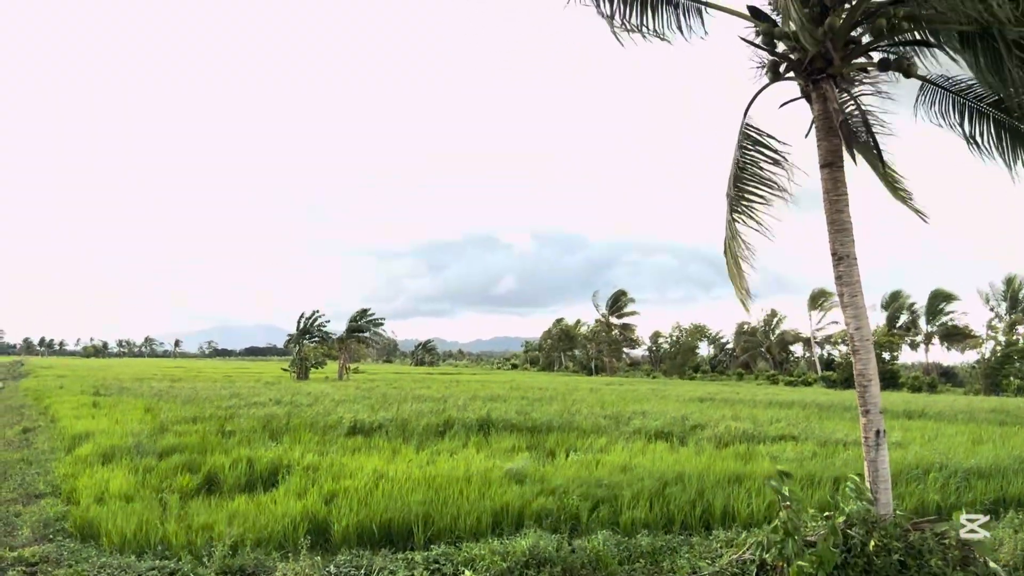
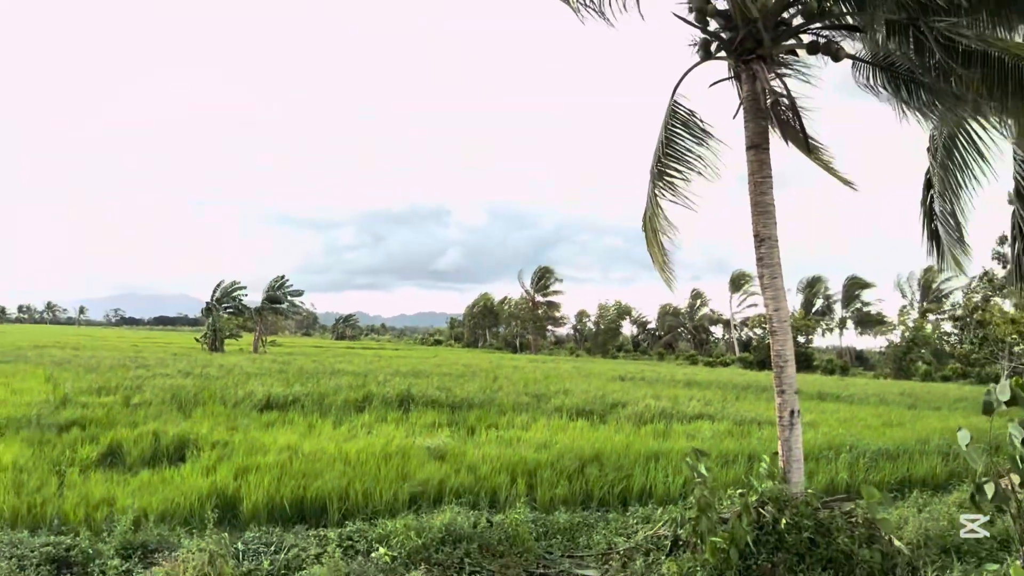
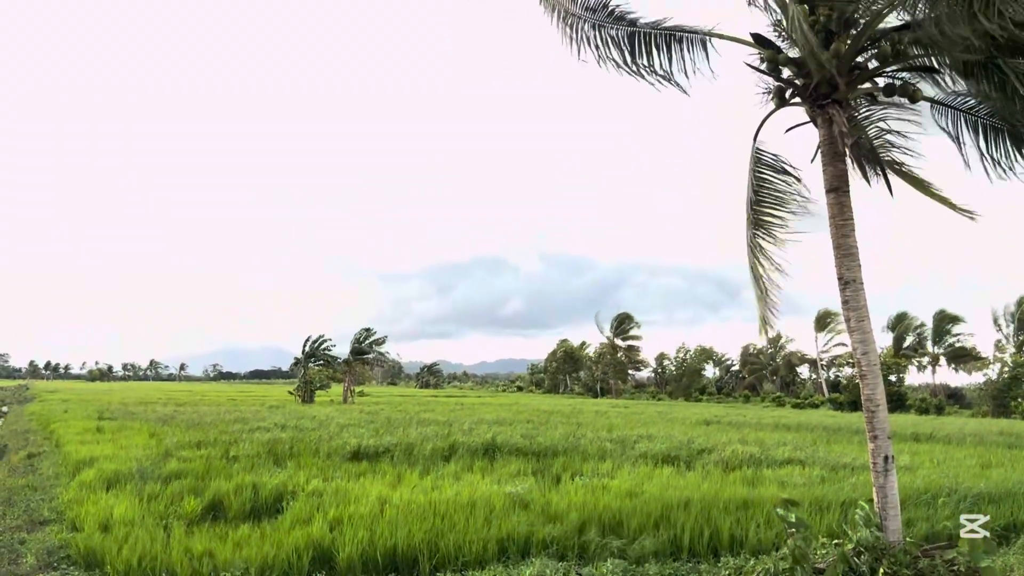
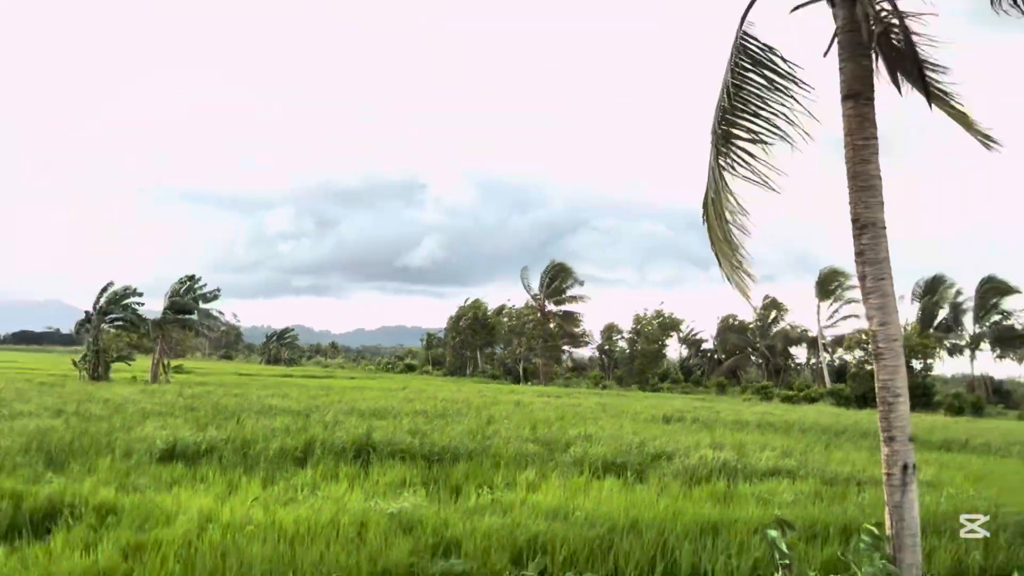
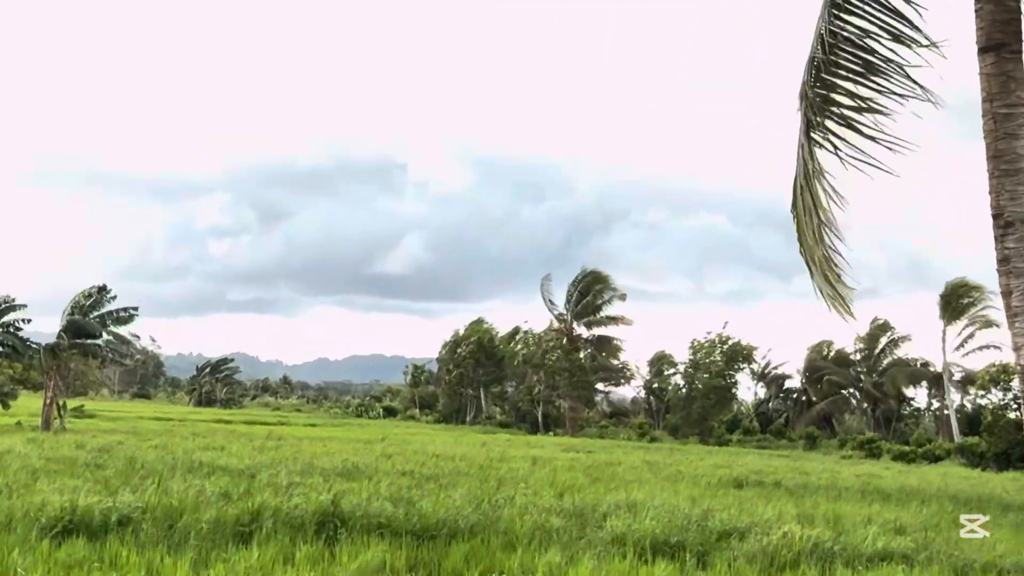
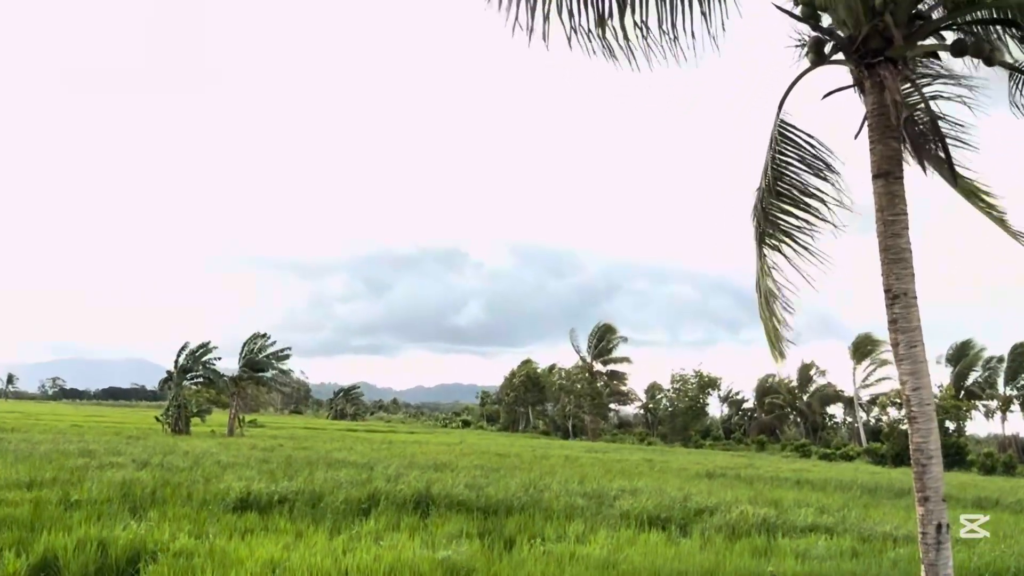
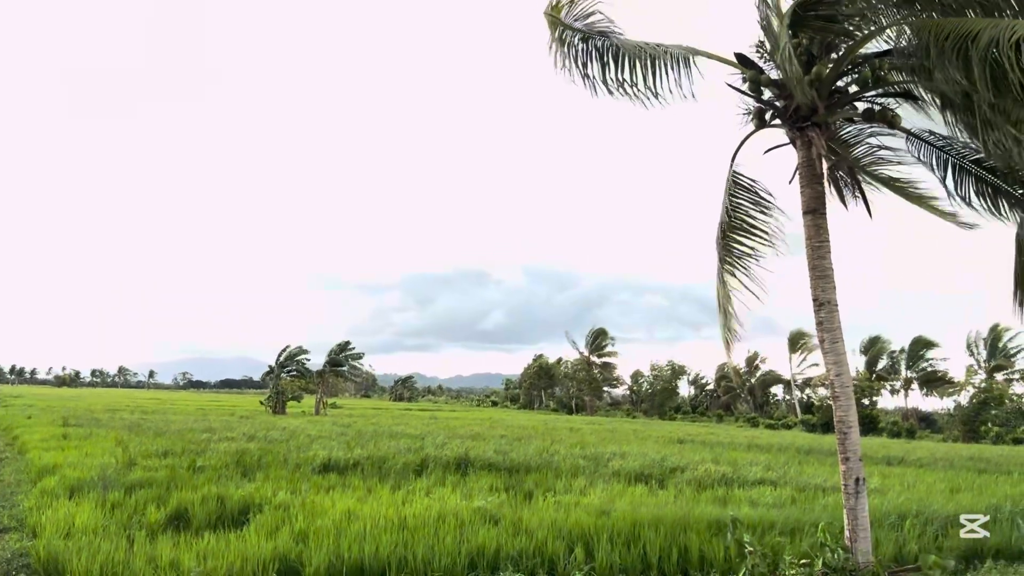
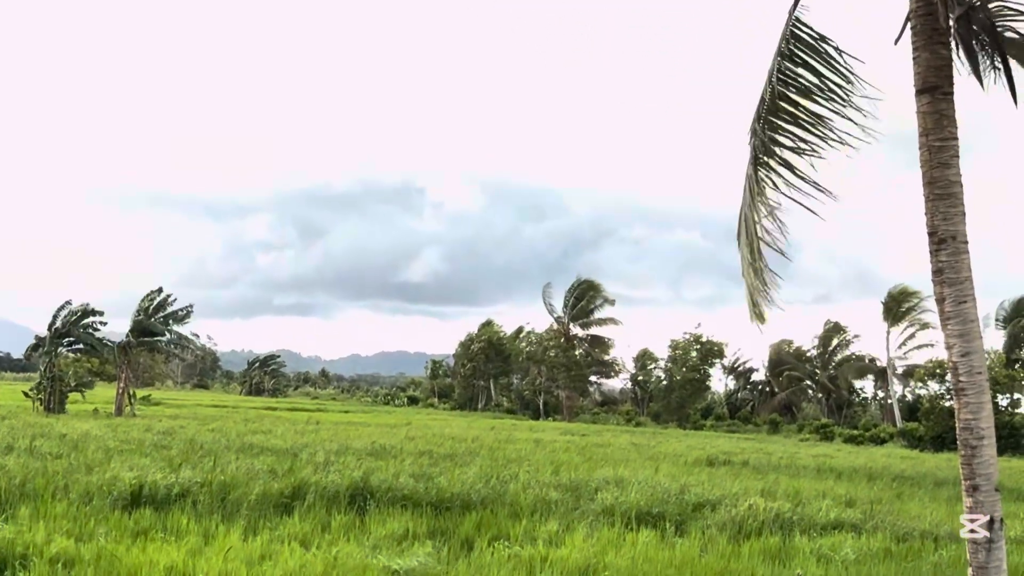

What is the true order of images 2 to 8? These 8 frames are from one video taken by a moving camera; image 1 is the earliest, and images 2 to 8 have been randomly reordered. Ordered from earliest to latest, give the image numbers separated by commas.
3, 7, 6, 8, 5, 4, 2
